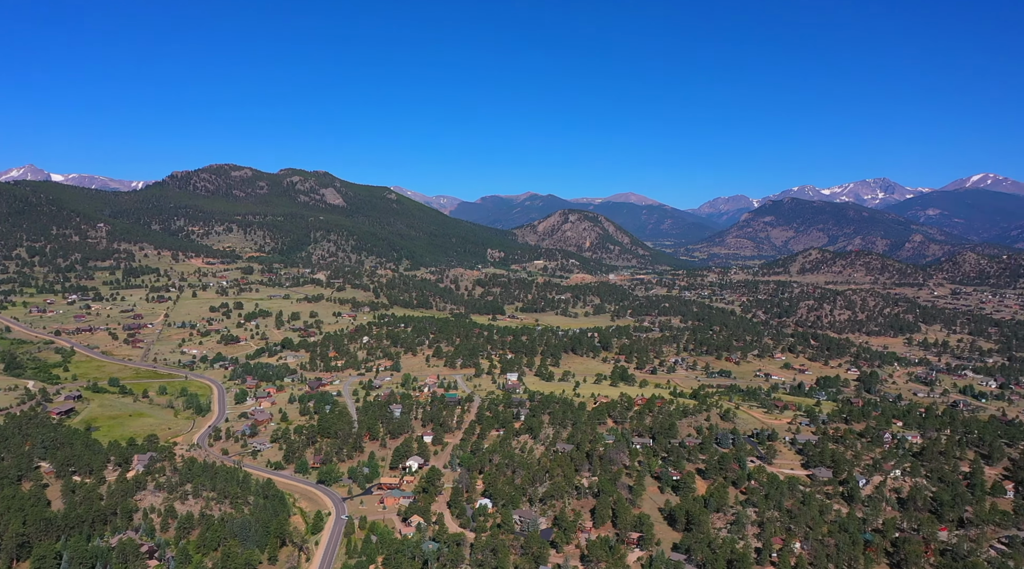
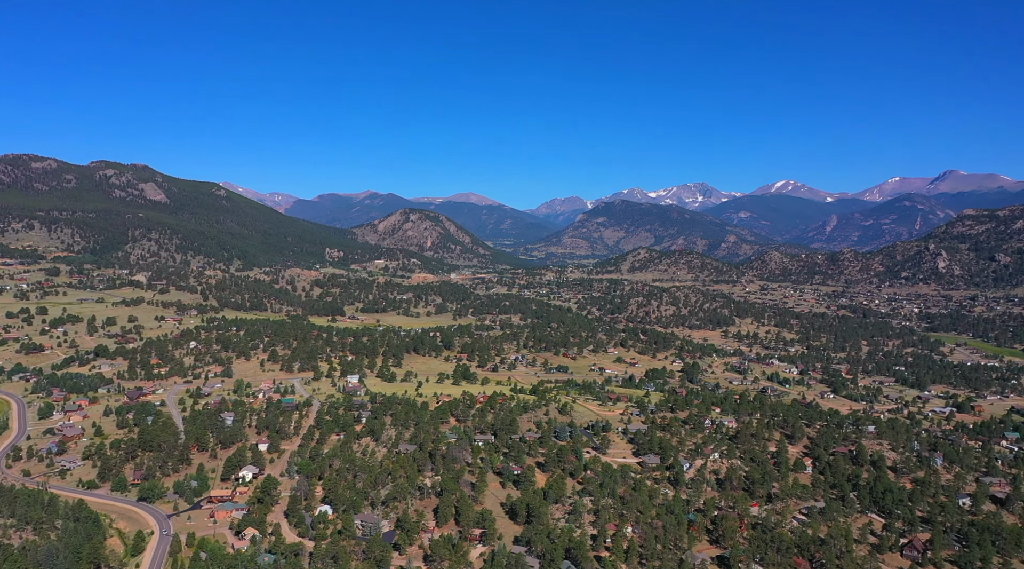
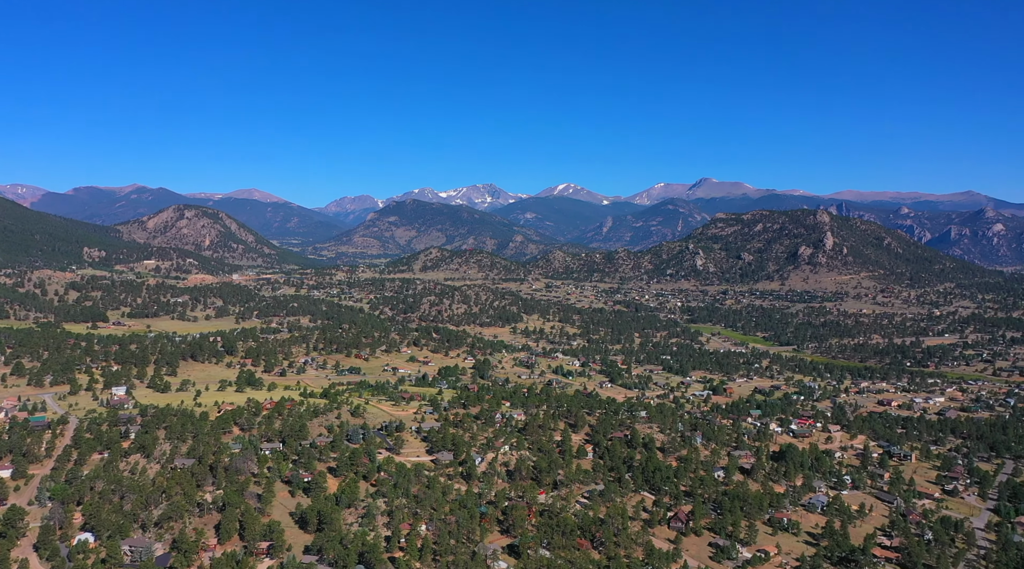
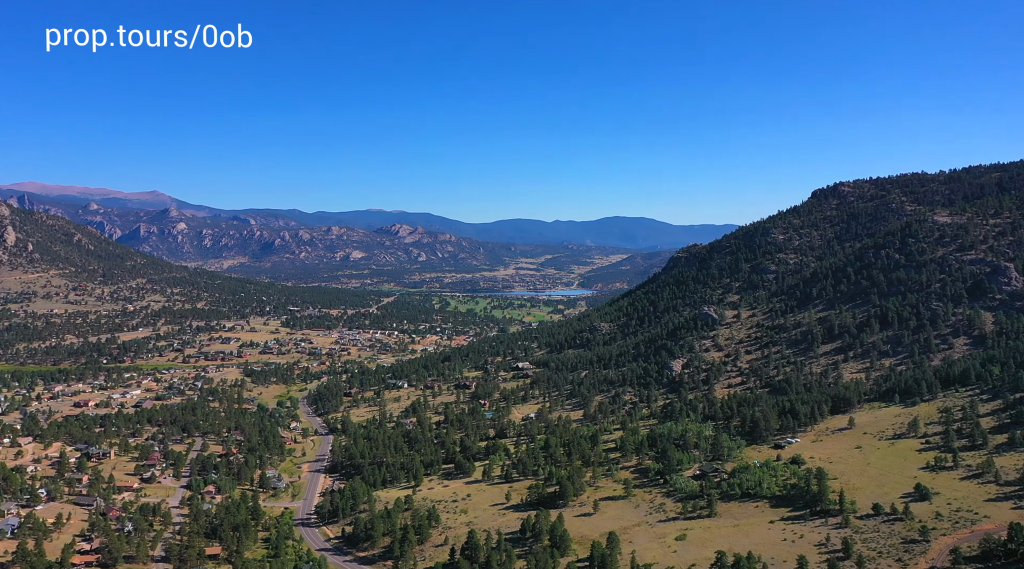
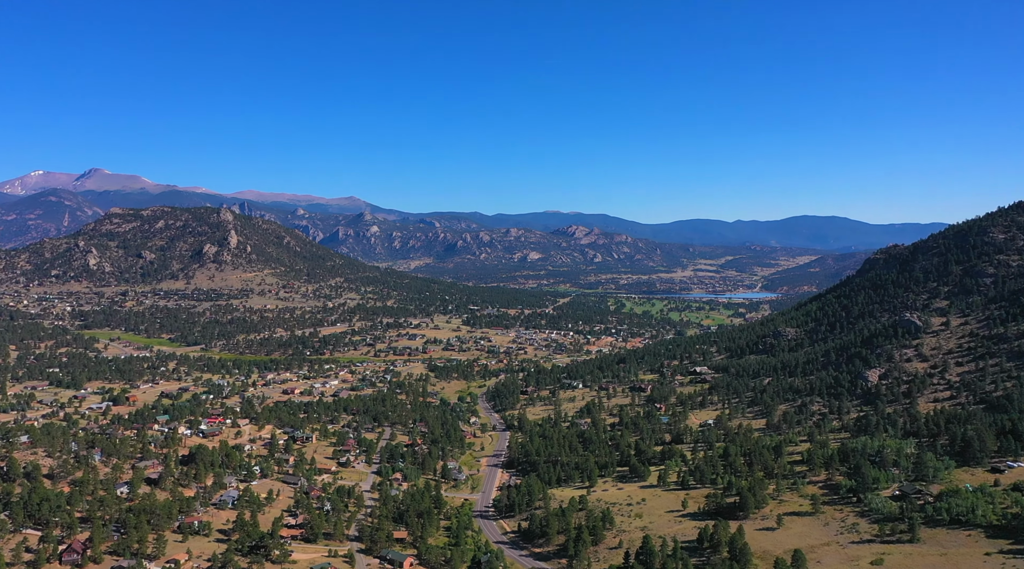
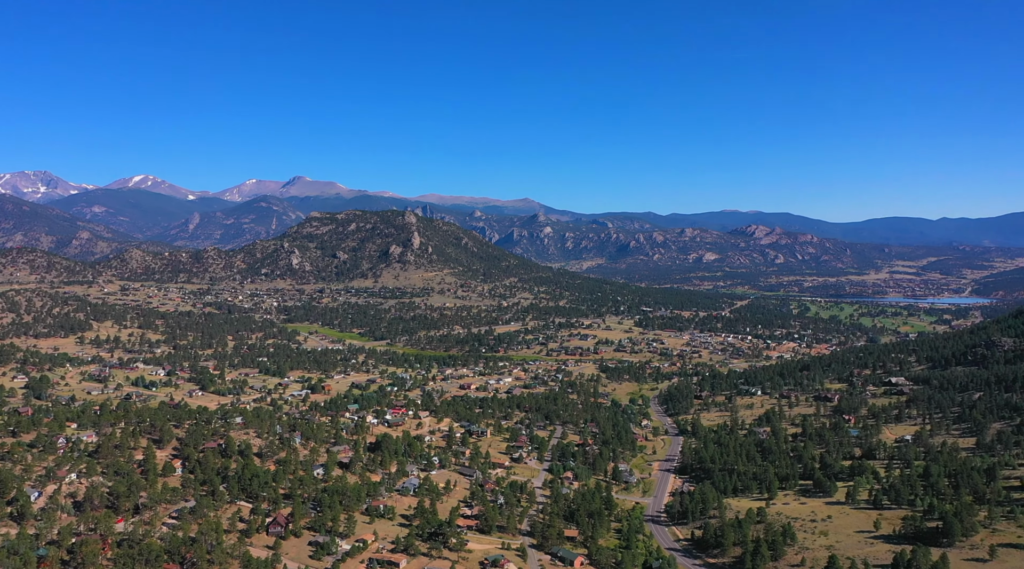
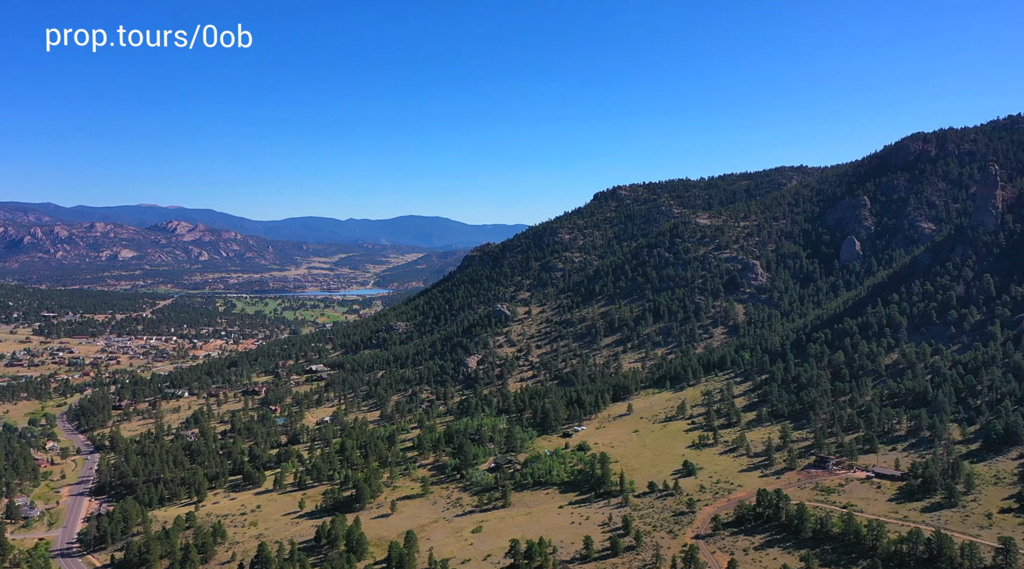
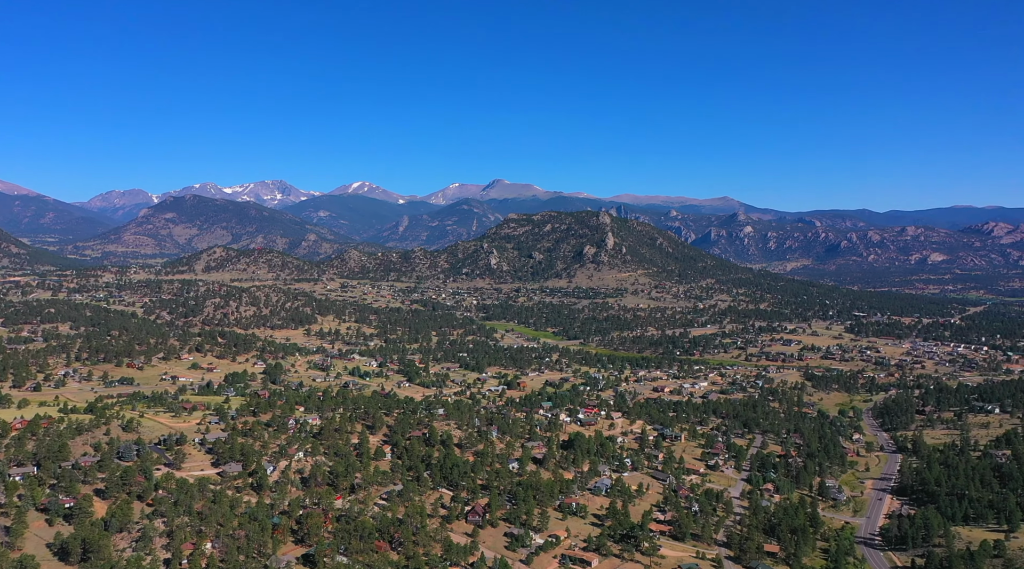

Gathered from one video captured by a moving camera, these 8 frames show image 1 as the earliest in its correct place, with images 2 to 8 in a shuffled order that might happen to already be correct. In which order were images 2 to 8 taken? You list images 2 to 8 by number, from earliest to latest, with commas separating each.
2, 3, 8, 6, 5, 4, 7
